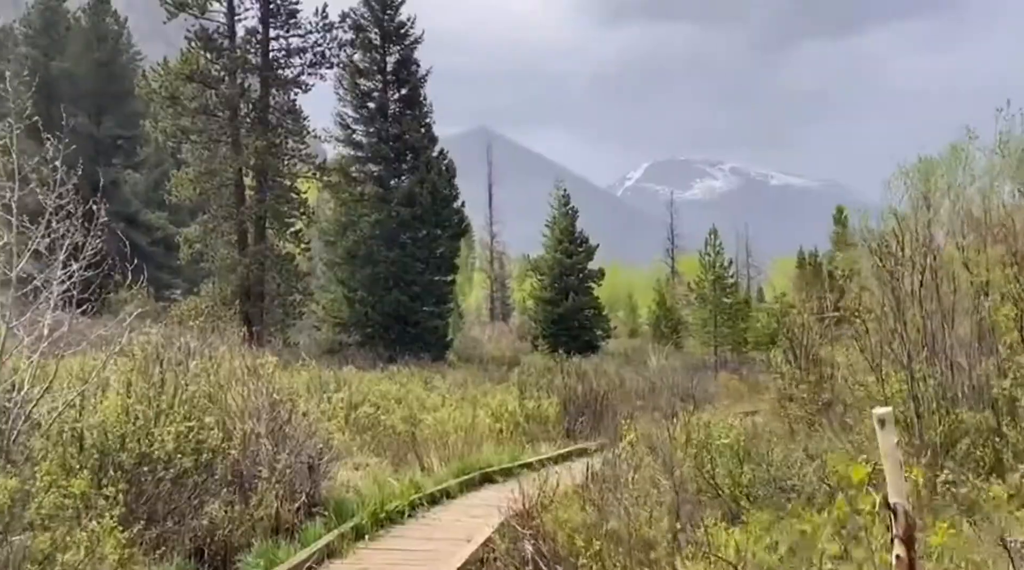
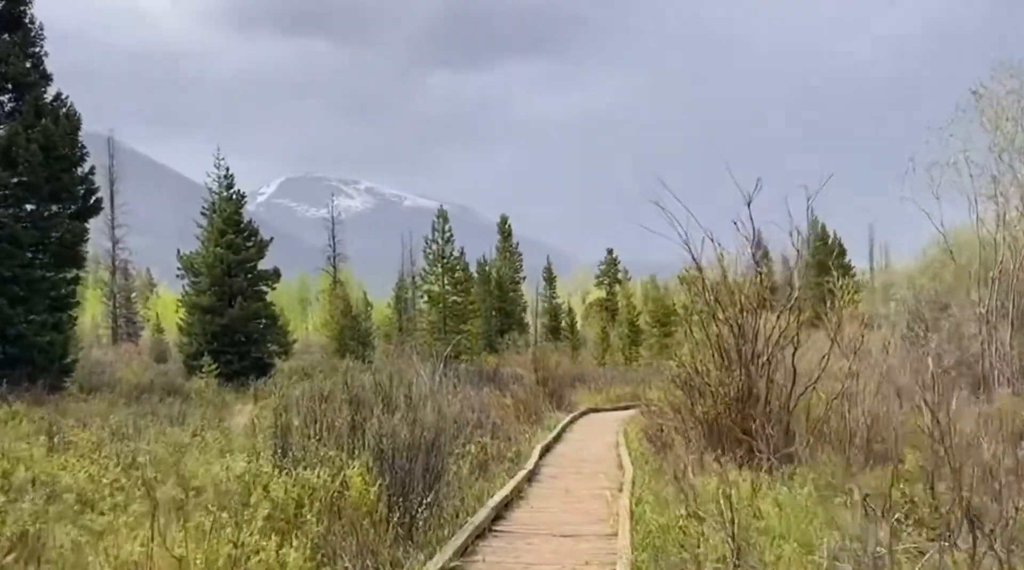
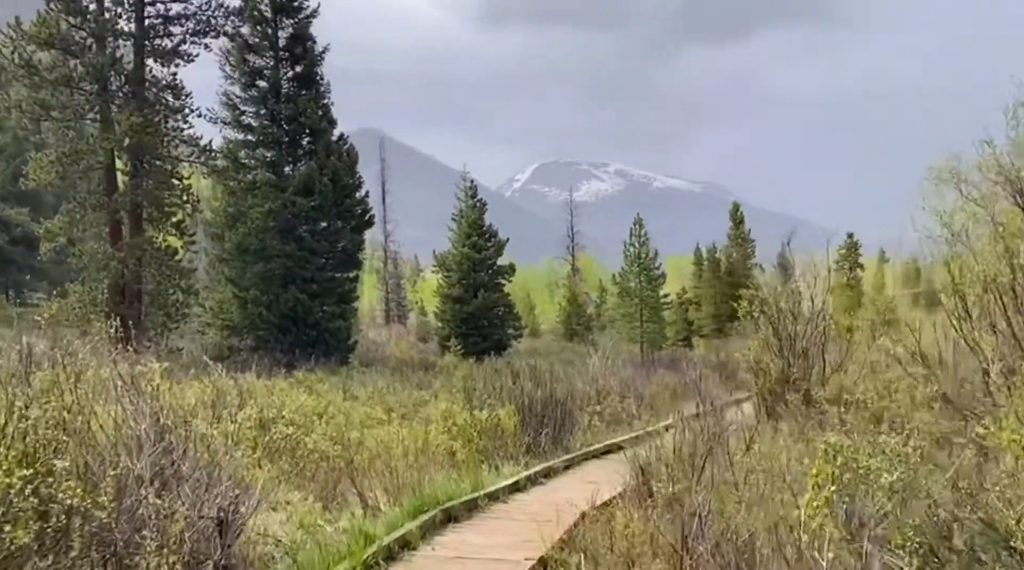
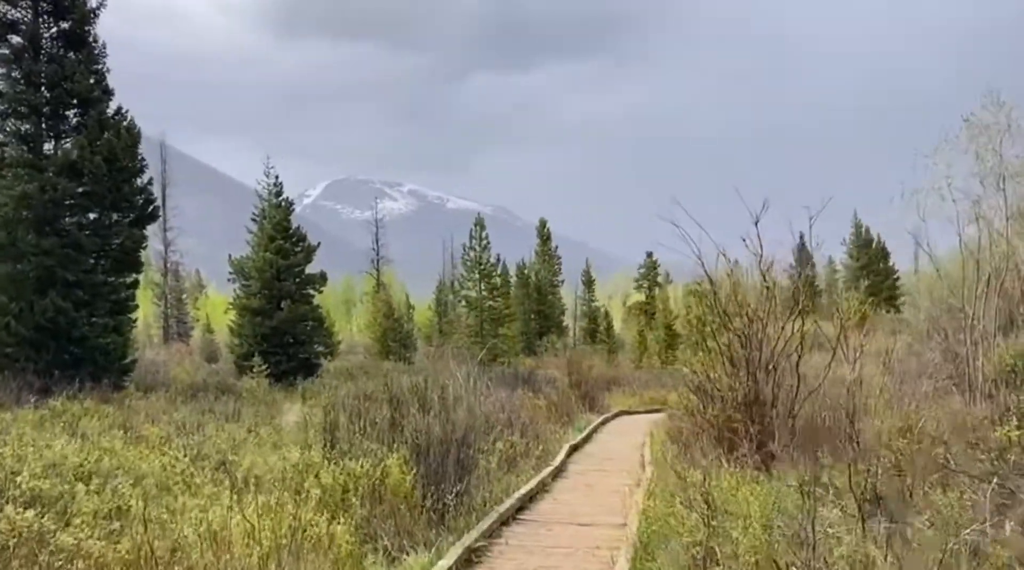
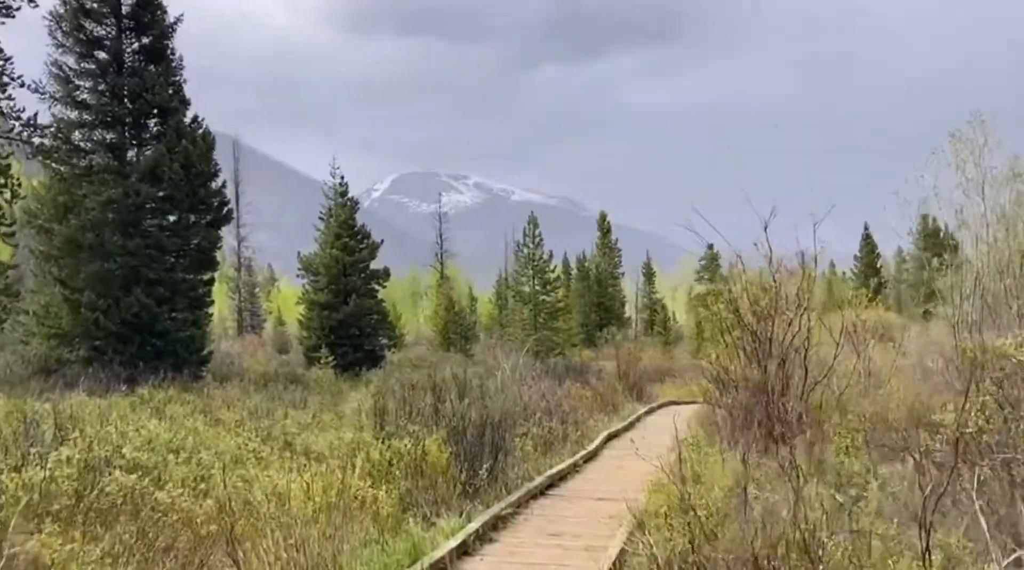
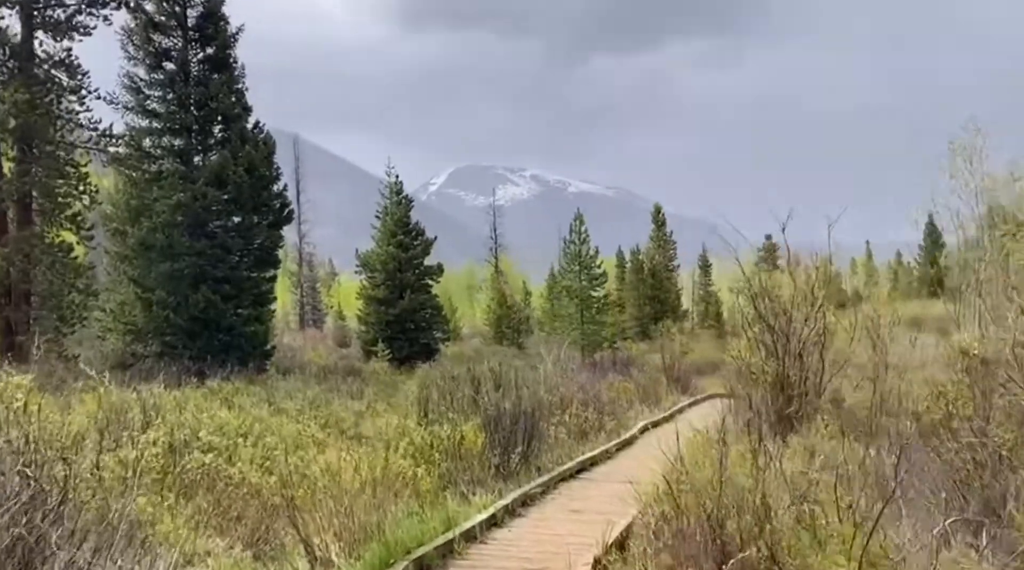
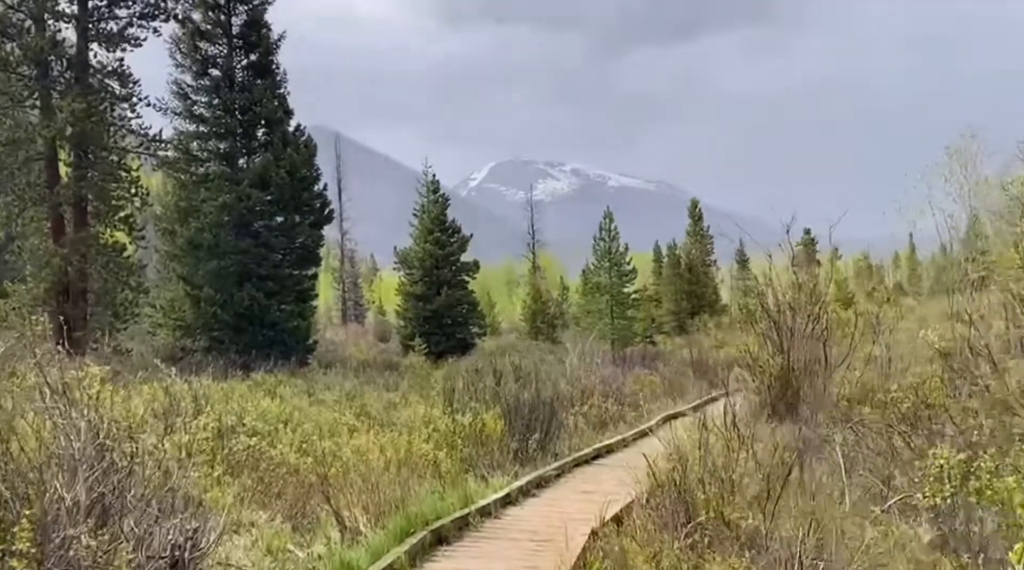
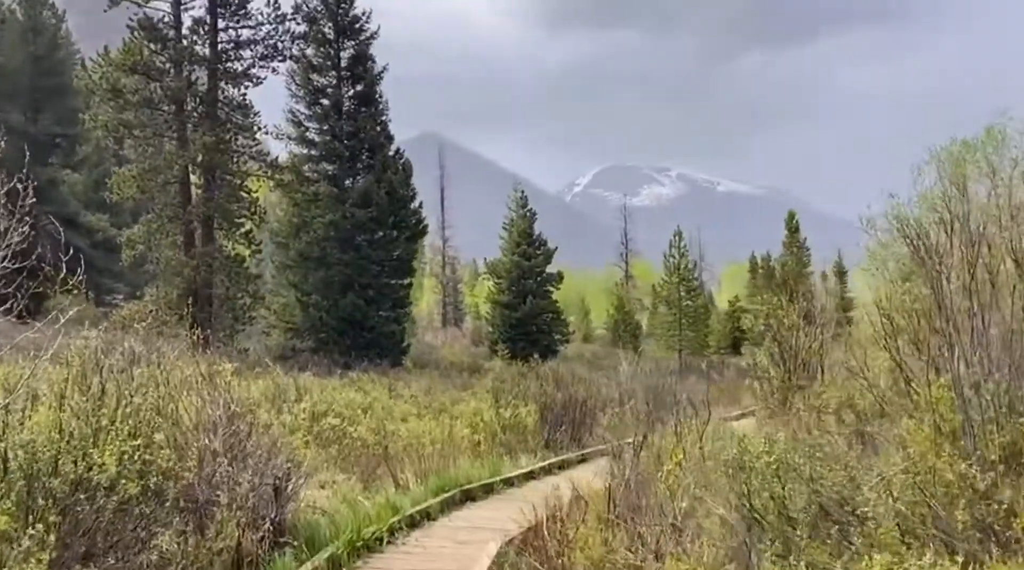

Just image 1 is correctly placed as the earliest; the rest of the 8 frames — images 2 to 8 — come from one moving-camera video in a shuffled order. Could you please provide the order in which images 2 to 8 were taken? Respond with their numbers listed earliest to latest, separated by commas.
8, 3, 7, 6, 5, 4, 2
